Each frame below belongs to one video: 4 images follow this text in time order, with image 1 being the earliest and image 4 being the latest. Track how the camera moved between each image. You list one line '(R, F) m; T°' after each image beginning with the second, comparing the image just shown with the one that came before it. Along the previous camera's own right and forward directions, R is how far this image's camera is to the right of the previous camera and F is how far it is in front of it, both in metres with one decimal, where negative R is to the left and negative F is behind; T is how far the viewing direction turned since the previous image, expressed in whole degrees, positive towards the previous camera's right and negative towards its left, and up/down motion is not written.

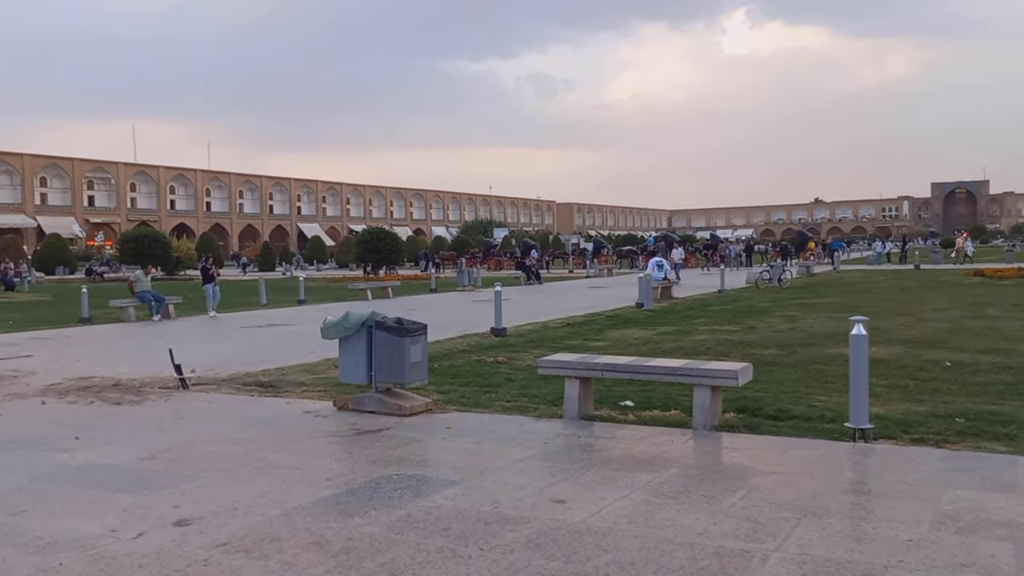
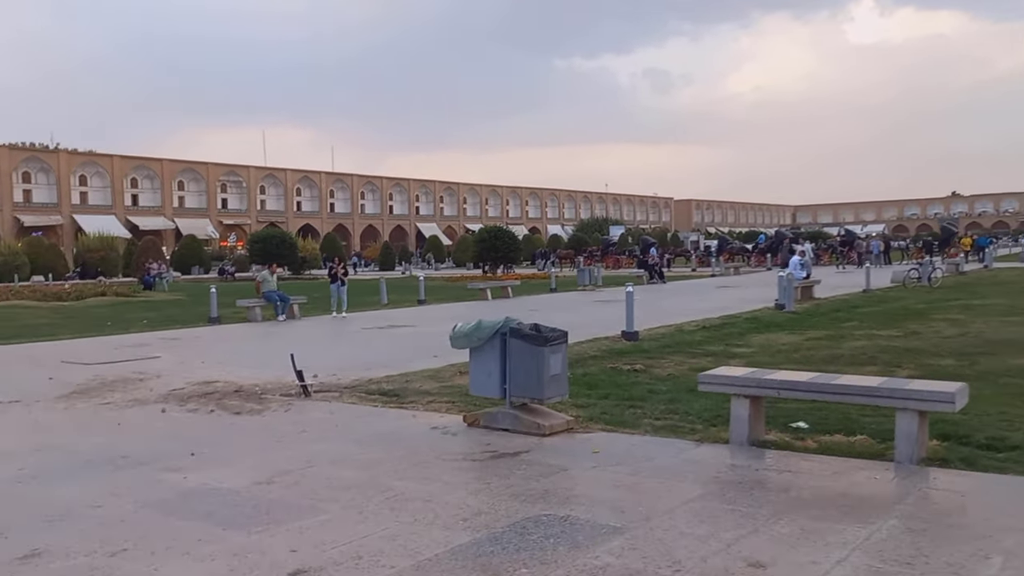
(-0.3, +0.8) m; -7°
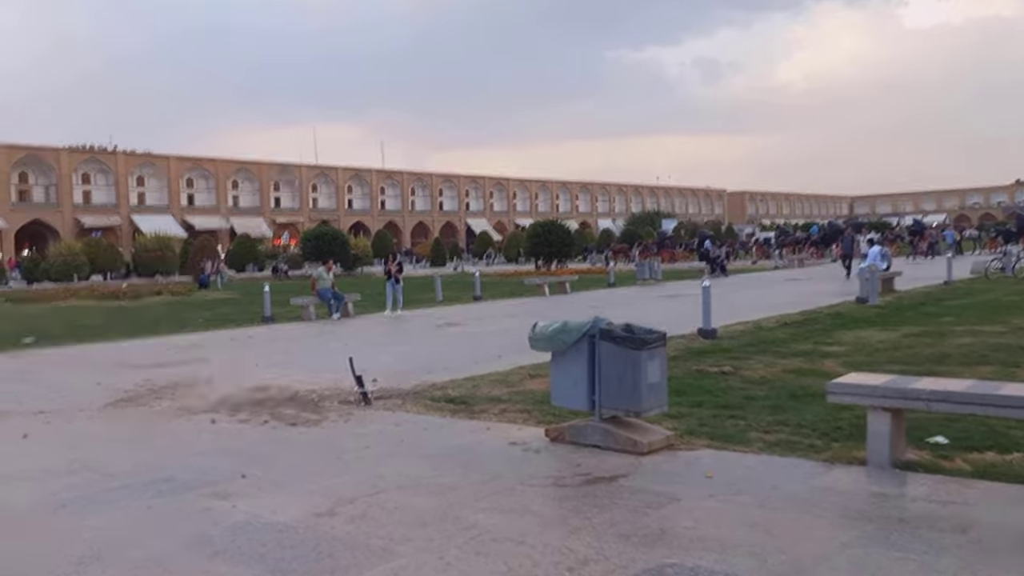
(-0.3, +0.8) m; -3°
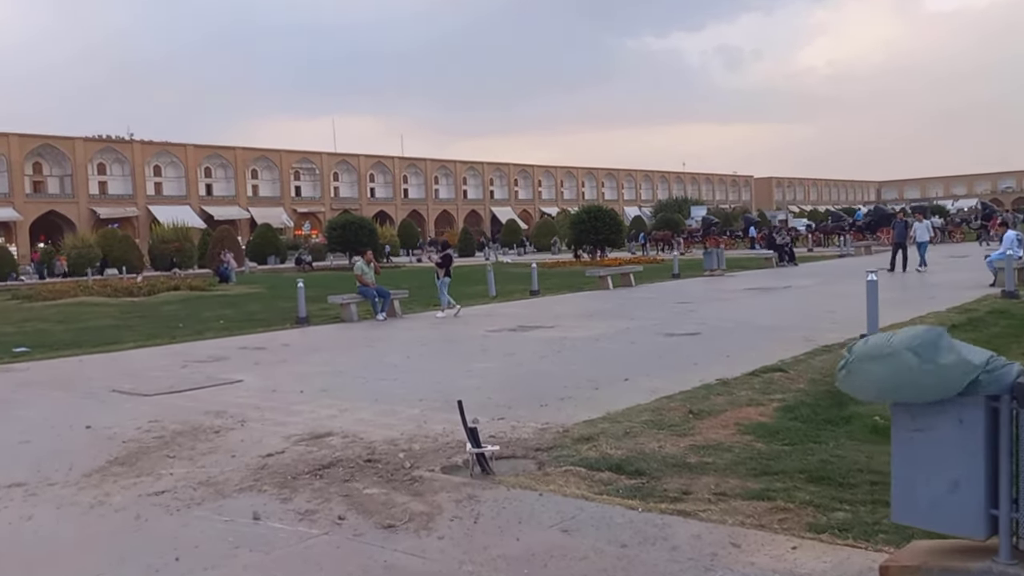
(-1.0, +2.7) m; -1°
